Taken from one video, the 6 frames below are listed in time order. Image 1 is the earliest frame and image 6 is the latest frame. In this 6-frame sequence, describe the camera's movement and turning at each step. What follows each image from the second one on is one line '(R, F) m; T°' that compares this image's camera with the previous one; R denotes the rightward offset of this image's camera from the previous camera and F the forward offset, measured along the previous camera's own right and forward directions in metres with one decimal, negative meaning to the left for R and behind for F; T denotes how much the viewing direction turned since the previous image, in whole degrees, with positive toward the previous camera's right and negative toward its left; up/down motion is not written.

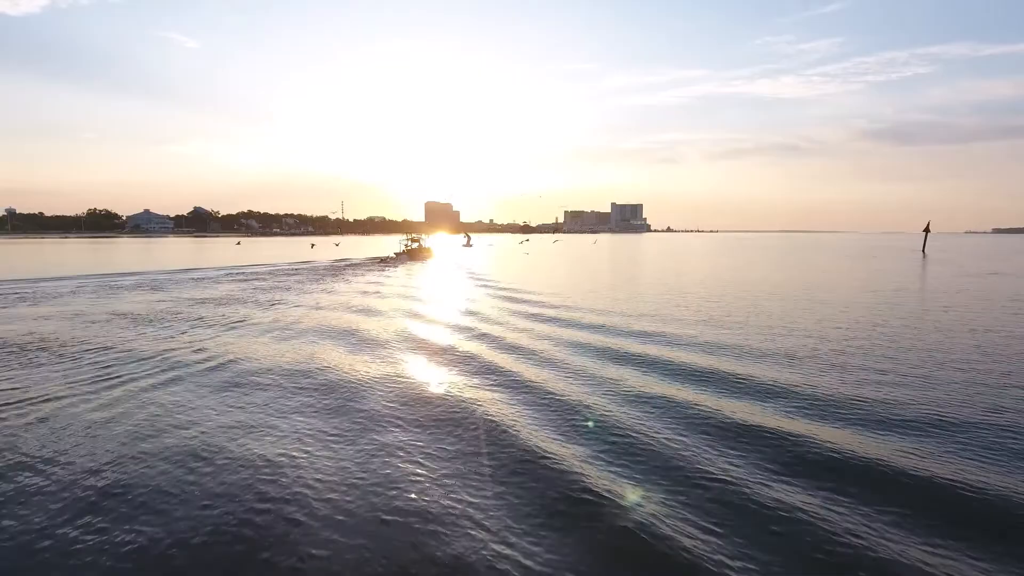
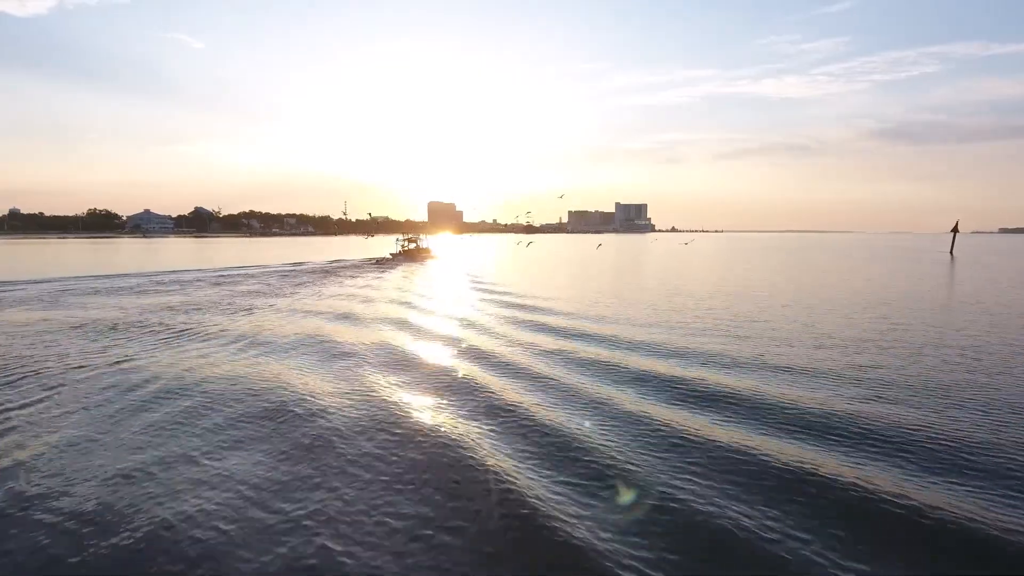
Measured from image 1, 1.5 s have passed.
(+0.5, +1.4) m; 0°
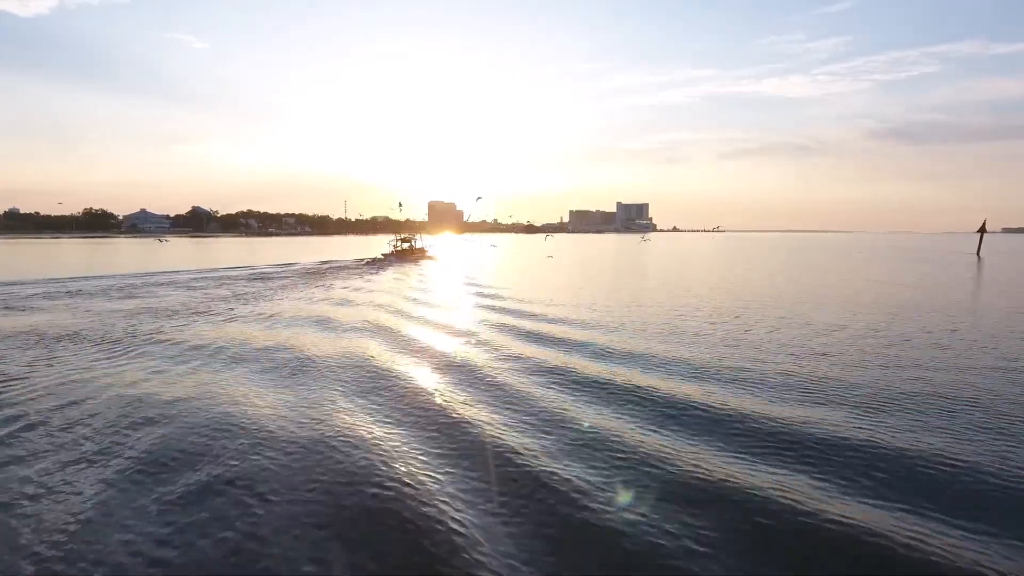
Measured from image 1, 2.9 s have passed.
(+0.7, +1.5) m; 0°
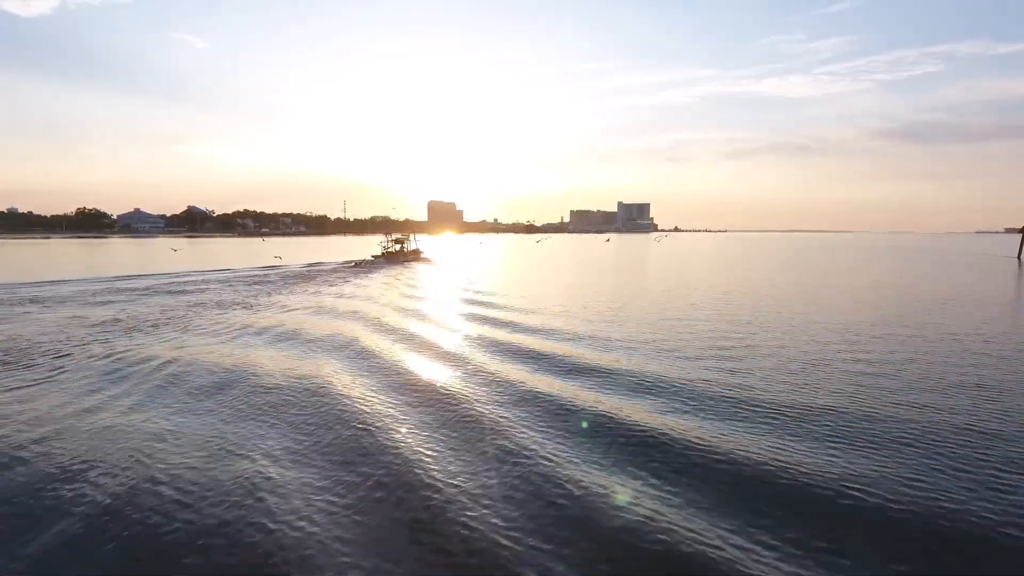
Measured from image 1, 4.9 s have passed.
(+1.0, +1.8) m; 0°
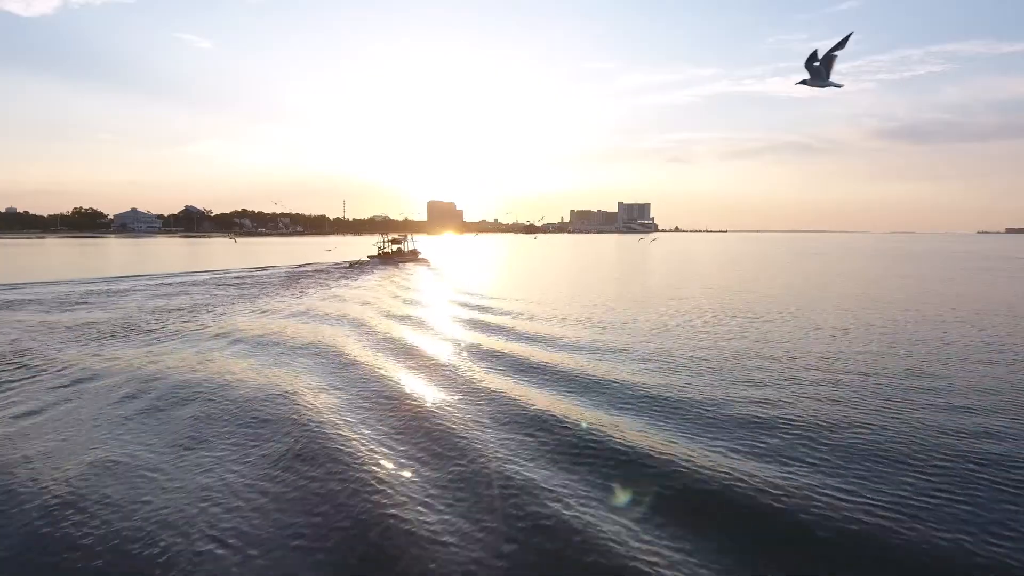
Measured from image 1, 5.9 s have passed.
(+0.2, +1.4) m; 0°
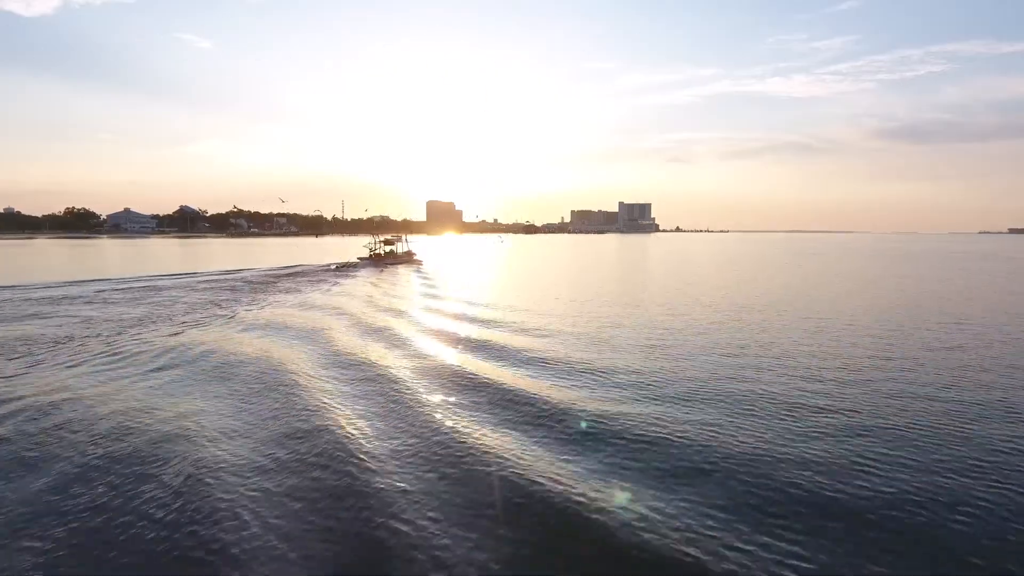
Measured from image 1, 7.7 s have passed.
(+0.7, +2.3) m; 0°
